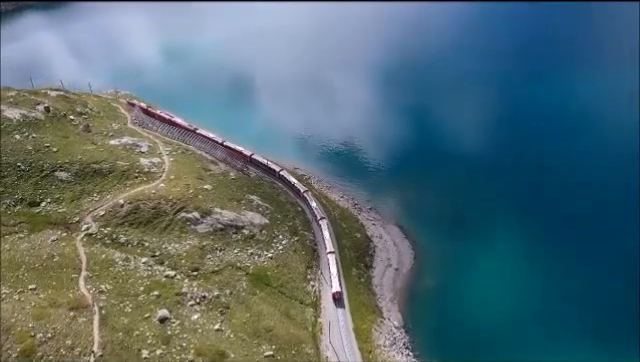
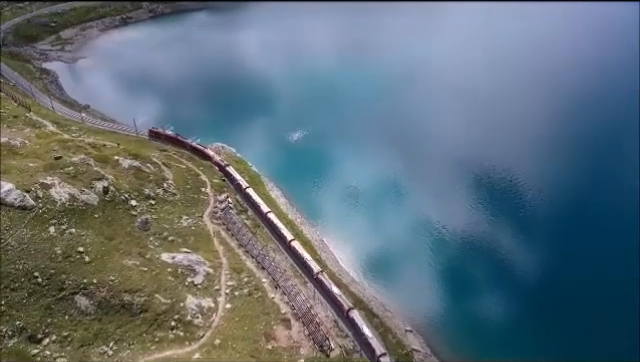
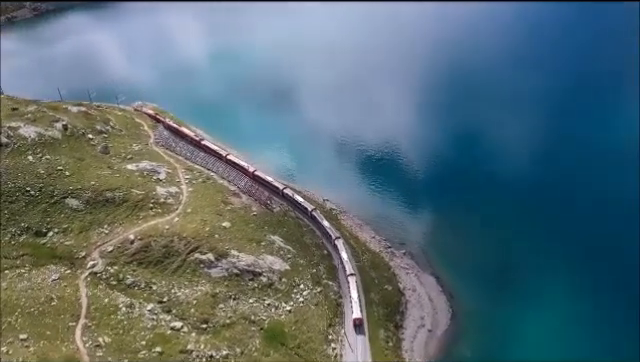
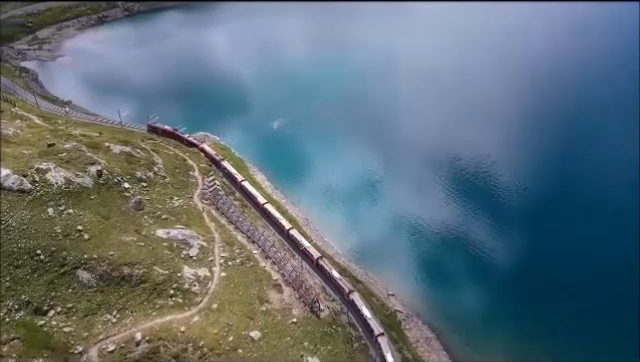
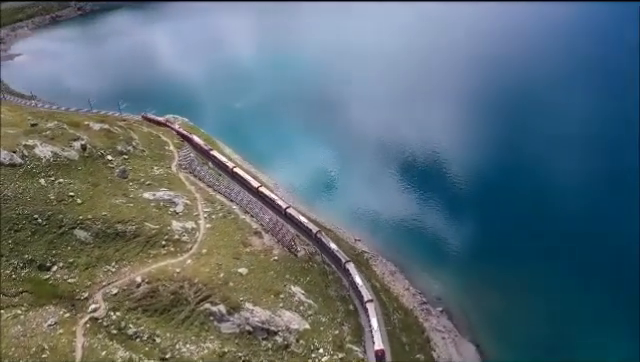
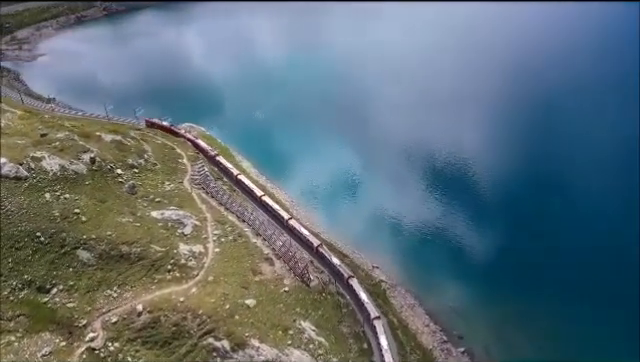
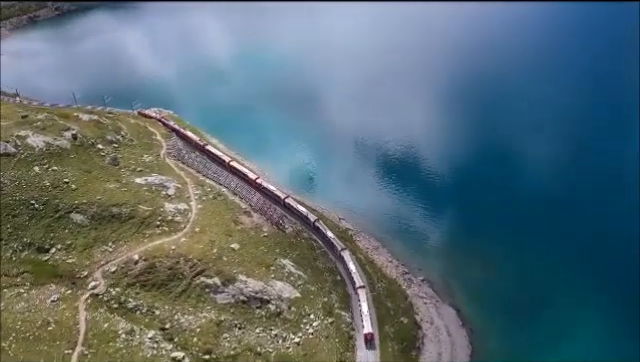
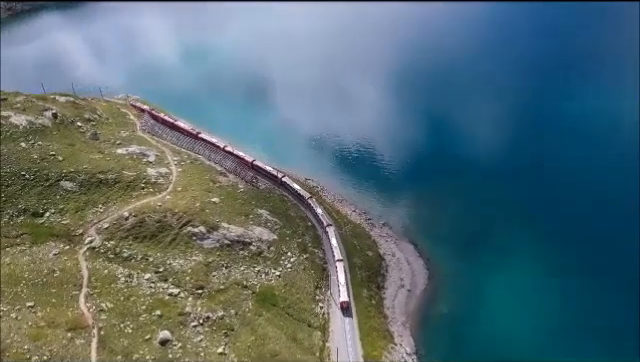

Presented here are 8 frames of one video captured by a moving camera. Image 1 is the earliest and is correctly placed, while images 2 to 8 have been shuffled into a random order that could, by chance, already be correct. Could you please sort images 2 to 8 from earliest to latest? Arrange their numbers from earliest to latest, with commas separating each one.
8, 3, 7, 5, 6, 4, 2
